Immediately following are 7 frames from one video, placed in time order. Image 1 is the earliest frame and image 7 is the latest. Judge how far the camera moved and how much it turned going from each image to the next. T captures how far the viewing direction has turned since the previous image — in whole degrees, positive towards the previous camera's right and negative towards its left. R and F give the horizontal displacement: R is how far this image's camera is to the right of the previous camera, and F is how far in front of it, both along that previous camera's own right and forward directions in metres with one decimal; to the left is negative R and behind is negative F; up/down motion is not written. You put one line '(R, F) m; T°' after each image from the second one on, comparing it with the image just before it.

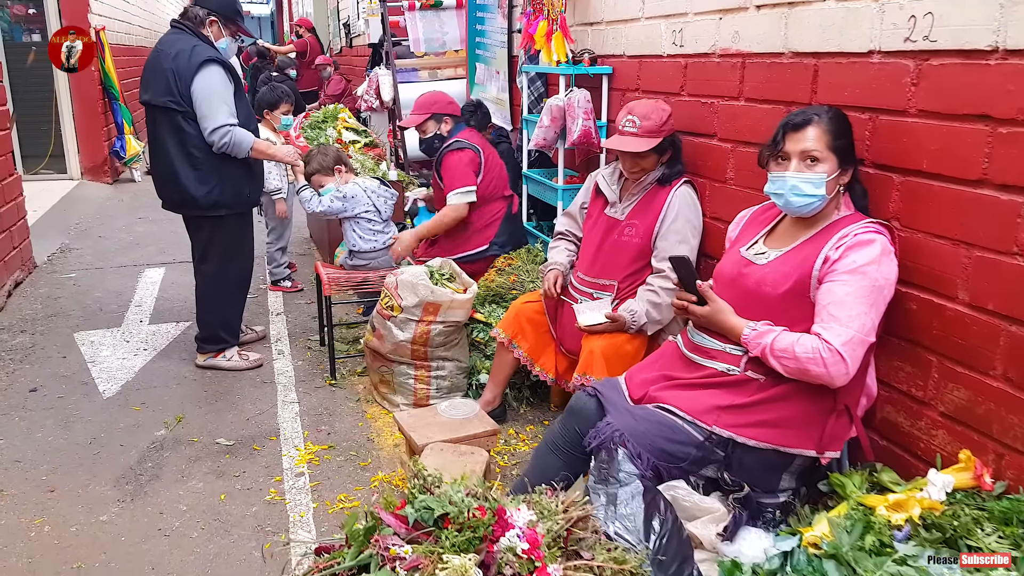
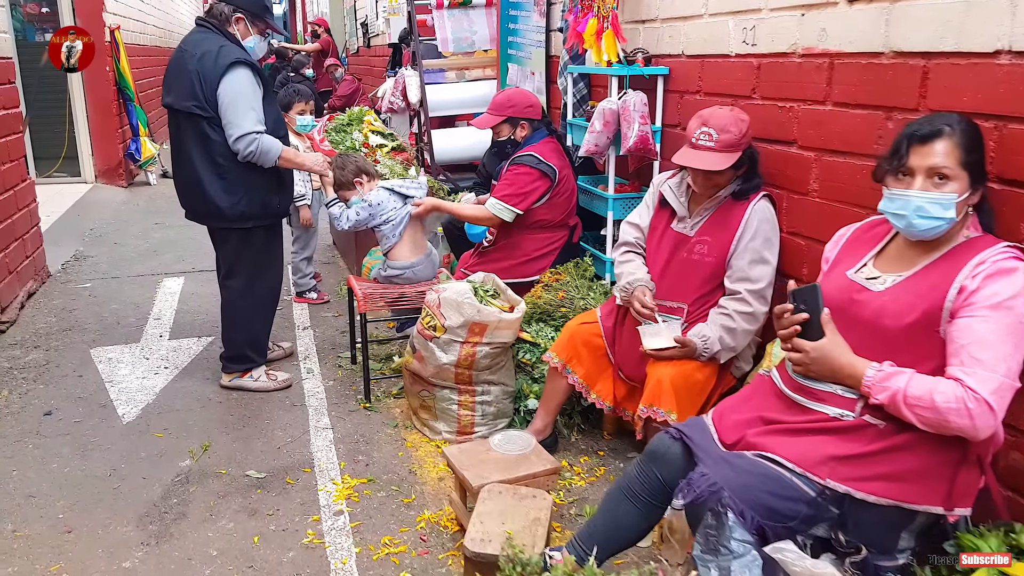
(-0.2, +0.3) m; -1°
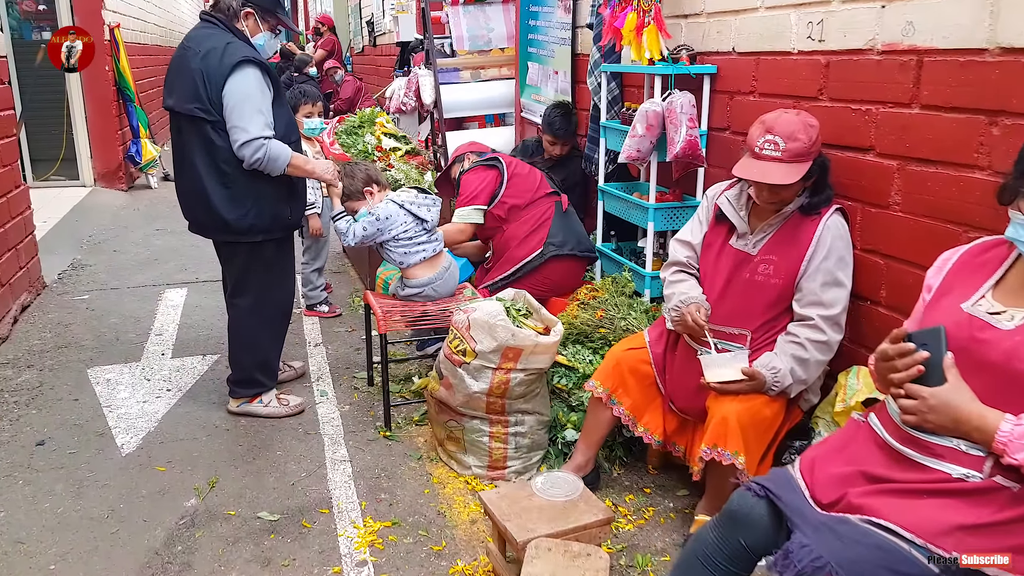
(-0.1, +0.3) m; 0°
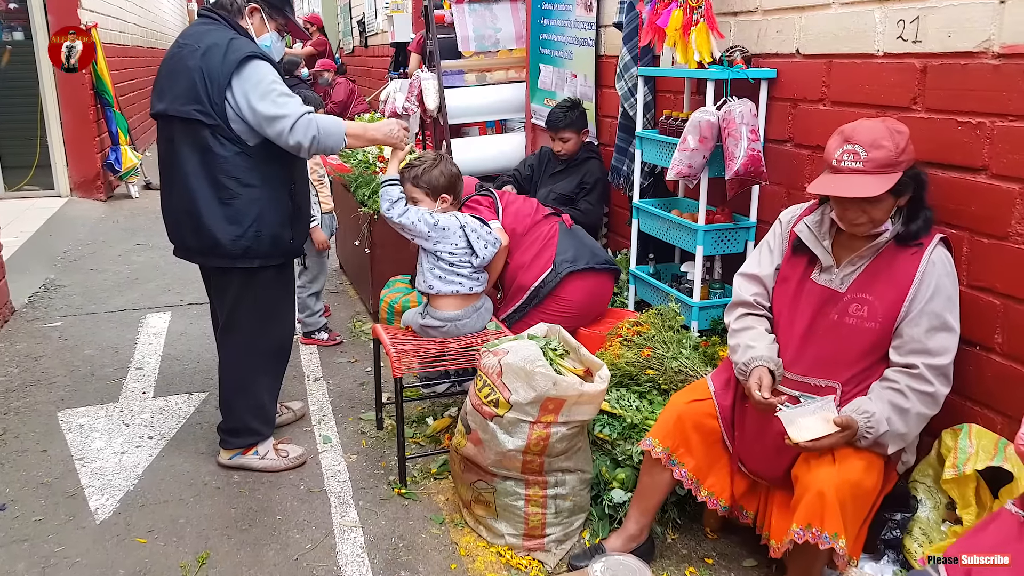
(-0.2, +0.4) m; +1°
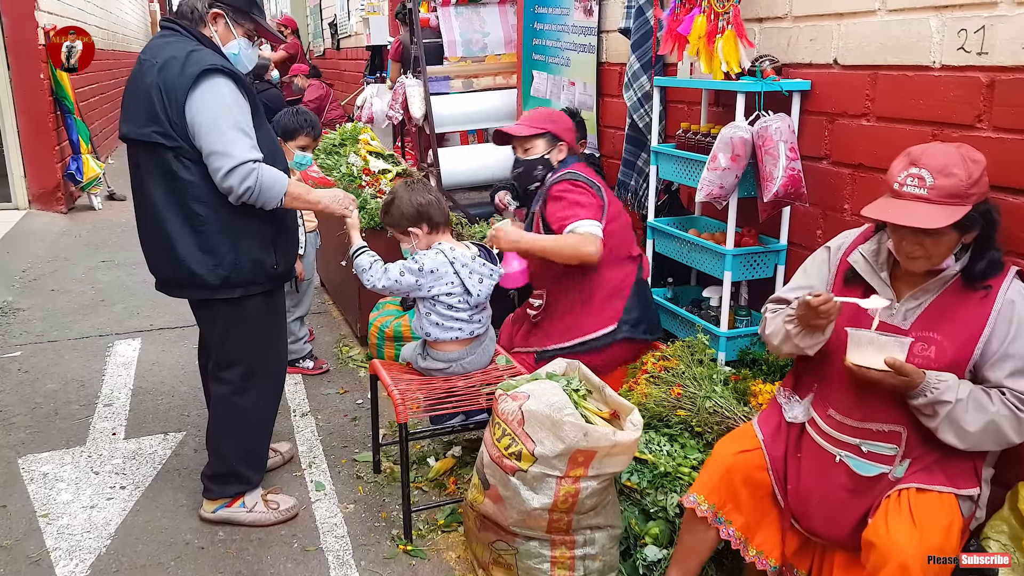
(-0.2, +0.3) m; +2°
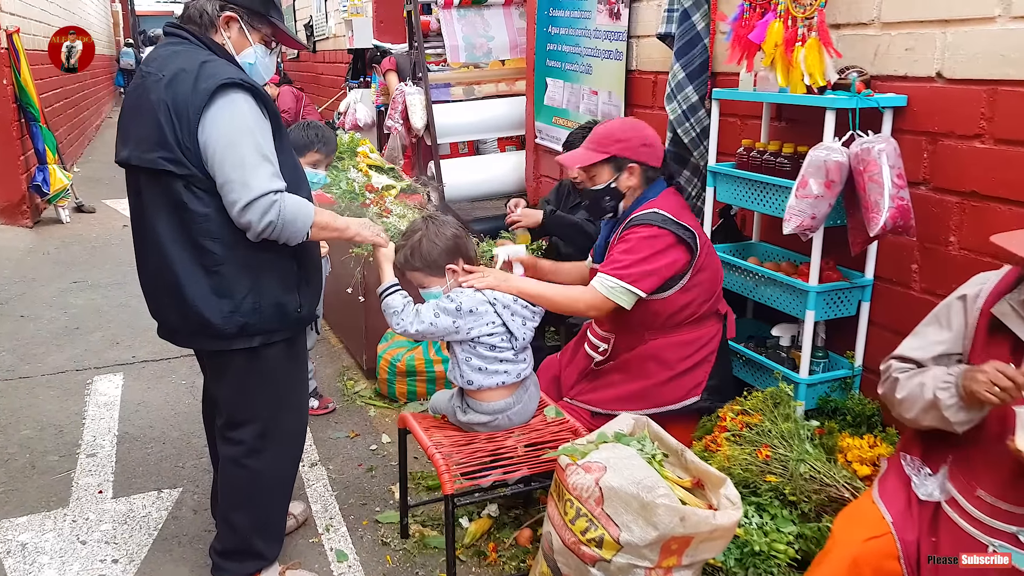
(-0.3, +0.4) m; +2°
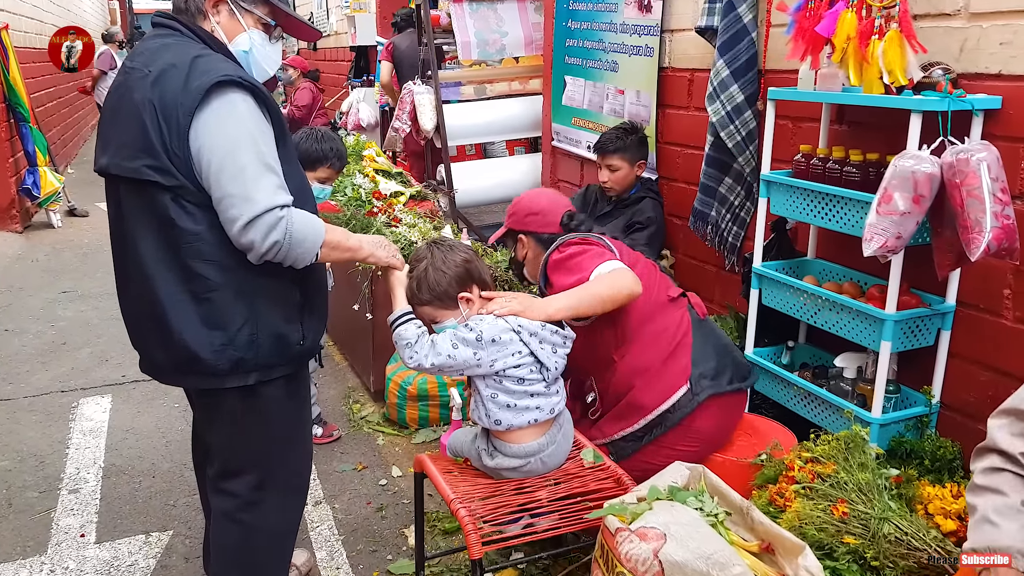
(-0.1, +0.3) m; 0°
